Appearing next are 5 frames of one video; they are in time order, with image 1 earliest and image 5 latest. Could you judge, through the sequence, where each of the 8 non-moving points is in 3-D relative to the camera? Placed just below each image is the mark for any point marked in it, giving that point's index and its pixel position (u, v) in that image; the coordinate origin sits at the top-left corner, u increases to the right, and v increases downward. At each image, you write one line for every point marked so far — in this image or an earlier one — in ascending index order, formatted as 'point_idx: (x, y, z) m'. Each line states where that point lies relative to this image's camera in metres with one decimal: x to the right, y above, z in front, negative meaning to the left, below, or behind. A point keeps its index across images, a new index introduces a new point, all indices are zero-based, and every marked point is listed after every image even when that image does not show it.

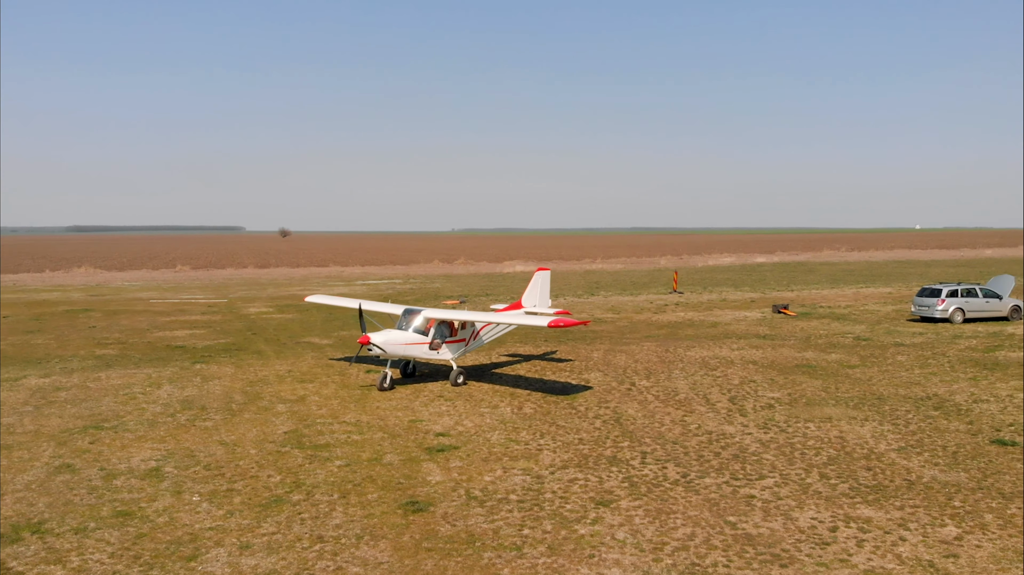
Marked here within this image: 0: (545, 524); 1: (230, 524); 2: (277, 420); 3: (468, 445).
0: (+0.5, -3.3, +10.1) m
1: (-4.0, -3.4, +10.2) m
2: (-6.2, -3.5, +18.8) m
3: (-0.9, -3.4, +15.5) m
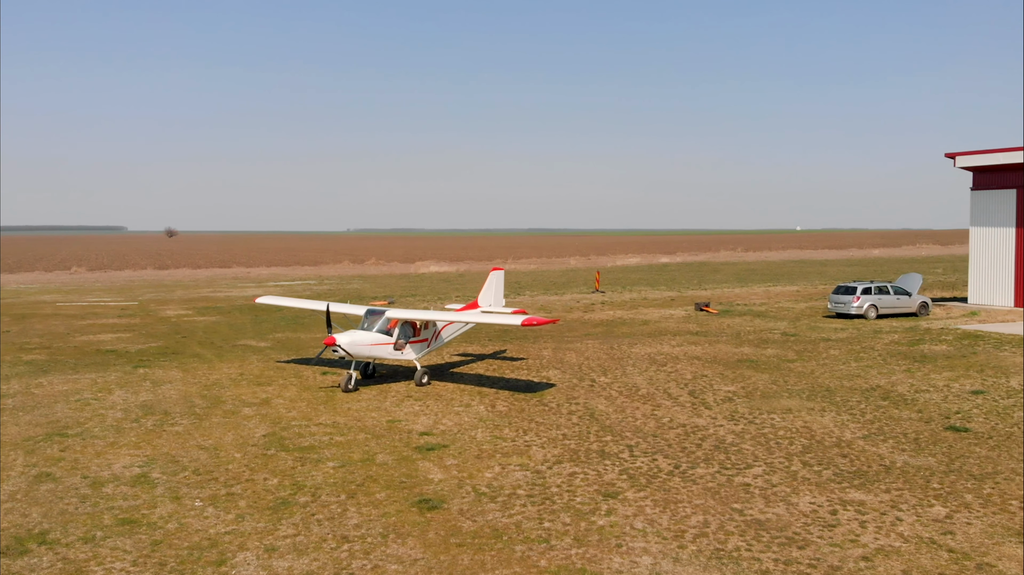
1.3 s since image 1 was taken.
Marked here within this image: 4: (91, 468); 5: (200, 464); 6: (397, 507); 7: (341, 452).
0: (+0.7, -3.3, +10.3) m
1: (-3.7, -3.4, +10.0) m
2: (-6.7, -3.5, +18.4) m
3: (-1.2, -3.4, +15.6) m
4: (-7.8, -3.3, +13.3) m
5: (-6.0, -3.4, +13.8) m
6: (-1.7, -3.3, +10.9) m
7: (-3.5, -3.4, +14.8) m
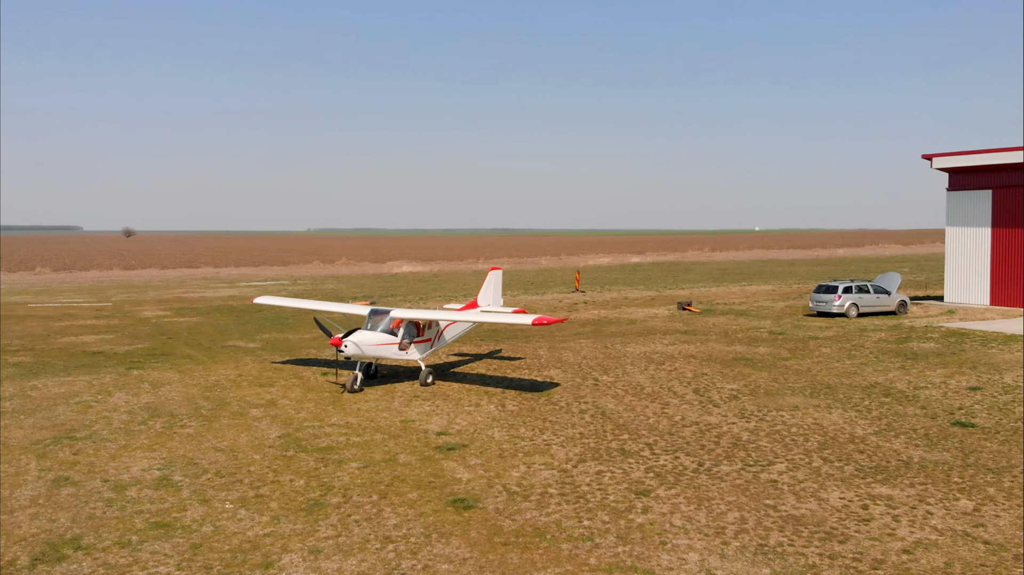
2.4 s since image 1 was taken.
0: (+1.3, -3.3, +10.4) m
1: (-3.2, -3.4, +10.0) m
2: (-6.4, -3.5, +18.3) m
3: (-0.8, -3.4, +15.7) m
4: (-7.4, -3.4, +13.2) m
5: (-5.6, -3.4, +13.7) m
6: (-1.2, -3.3, +10.9) m
7: (-3.1, -3.4, +14.8) m
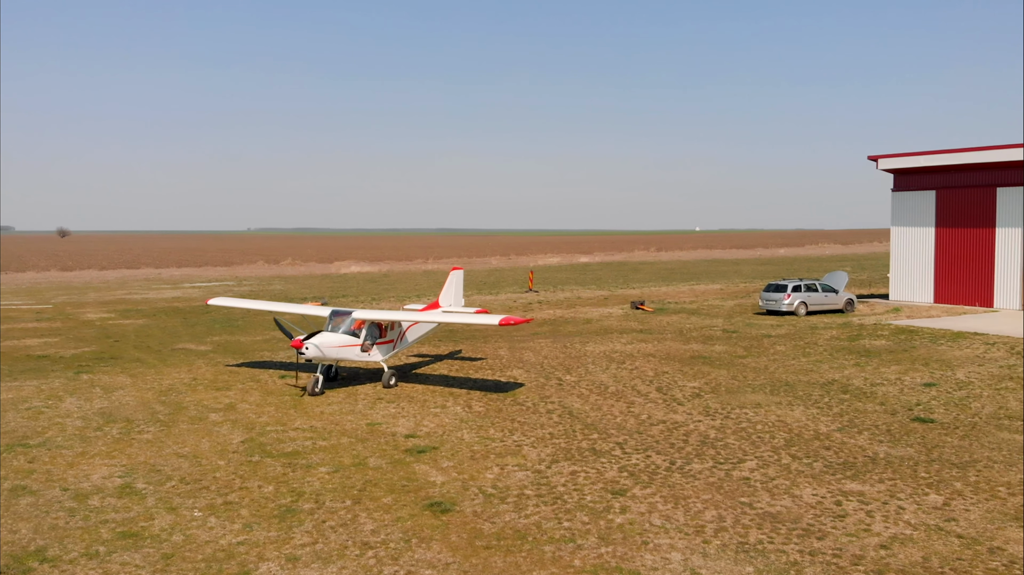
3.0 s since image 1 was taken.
0: (+1.0, -3.3, +10.4) m
1: (-3.4, -3.4, +9.7) m
2: (-7.2, -3.5, +17.7) m
3: (-1.4, -3.4, +15.5) m
4: (-7.8, -3.4, +12.6) m
5: (-6.1, -3.4, +13.2) m
6: (-1.5, -3.3, +10.7) m
7: (-3.7, -3.4, +14.4) m
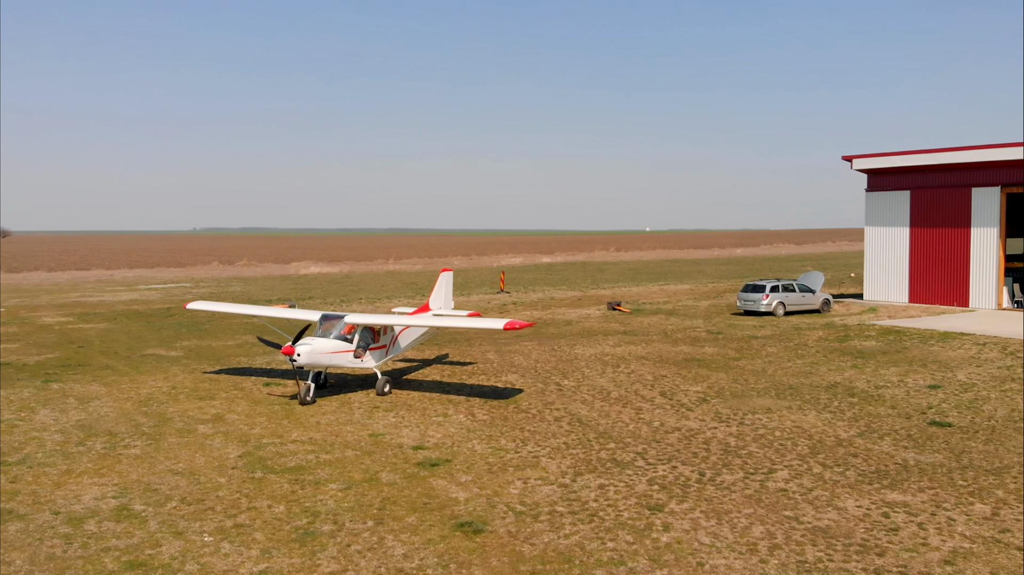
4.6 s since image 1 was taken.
0: (+1.5, -3.4, +9.8) m
1: (-2.9, -3.5, +8.9) m
2: (-6.9, -3.6, +16.9) m
3: (-1.1, -3.5, +14.8) m
4: (-7.4, -3.5, +11.7) m
5: (-5.6, -3.5, +12.4) m
6: (-1.0, -3.4, +10.1) m
7: (-3.3, -3.5, +13.7) m
